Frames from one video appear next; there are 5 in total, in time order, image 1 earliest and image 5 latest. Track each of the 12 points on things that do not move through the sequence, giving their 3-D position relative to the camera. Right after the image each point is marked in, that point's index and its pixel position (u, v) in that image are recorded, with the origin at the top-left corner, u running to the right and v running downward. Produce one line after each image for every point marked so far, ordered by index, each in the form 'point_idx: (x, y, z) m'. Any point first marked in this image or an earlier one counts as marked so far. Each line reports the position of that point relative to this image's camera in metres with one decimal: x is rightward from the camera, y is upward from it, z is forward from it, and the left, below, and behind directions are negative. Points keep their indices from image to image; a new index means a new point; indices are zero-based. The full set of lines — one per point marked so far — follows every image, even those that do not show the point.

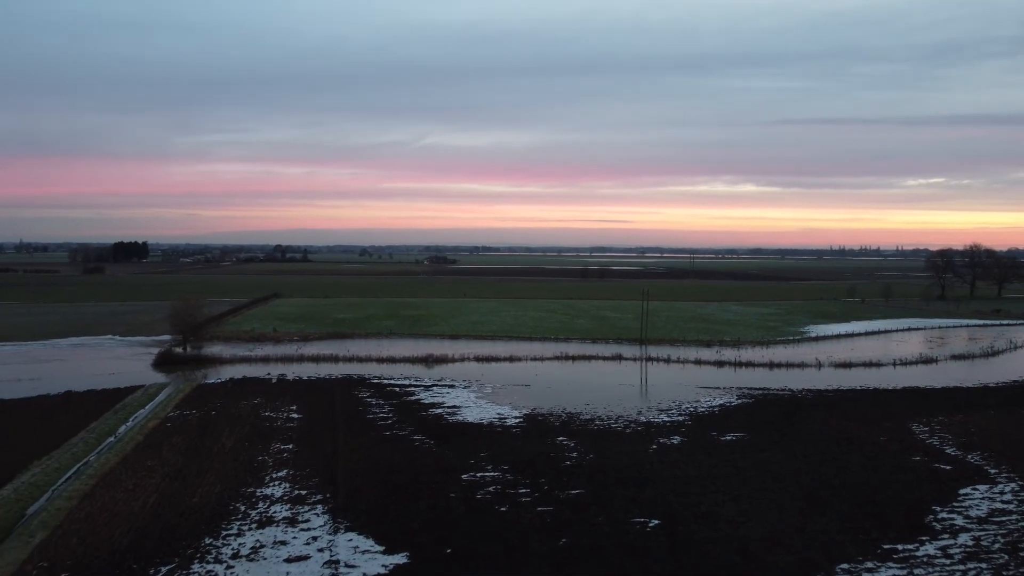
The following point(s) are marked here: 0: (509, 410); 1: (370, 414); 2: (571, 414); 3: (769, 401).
0: (-0.1, -2.9, +18.4) m
1: (-3.2, -2.8, +17.7) m
2: (+1.3, -2.9, +18.0) m
3: (+6.4, -2.8, +19.7) m
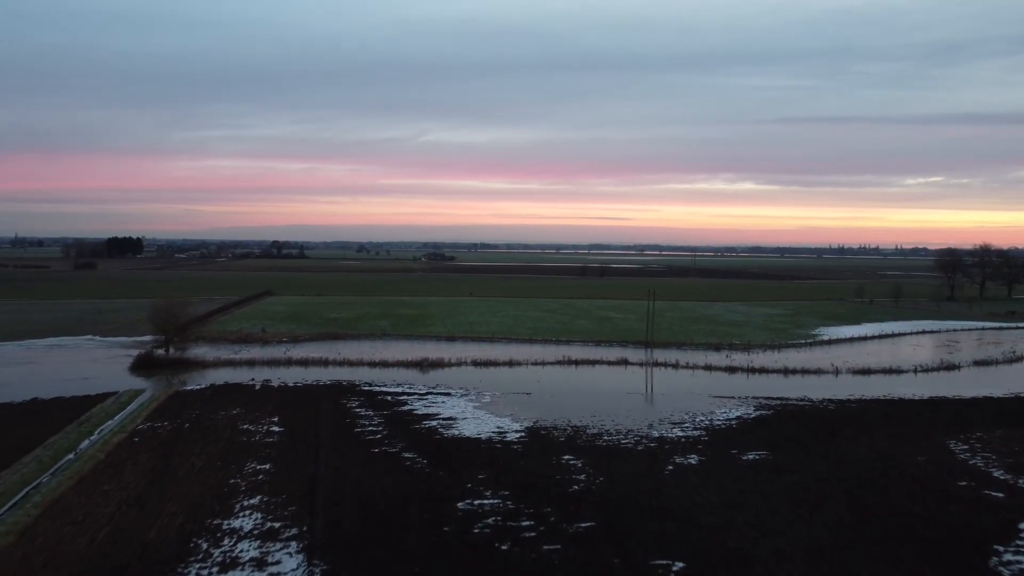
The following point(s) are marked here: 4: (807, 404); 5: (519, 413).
0: (0.0, -2.9, +16.9) m
1: (-3.2, -2.8, +16.2) m
2: (+1.3, -2.9, +16.6) m
3: (+6.4, -2.9, +18.2) m
4: (+7.3, -2.8, +19.5) m
5: (+0.1, -2.9, +18.1) m
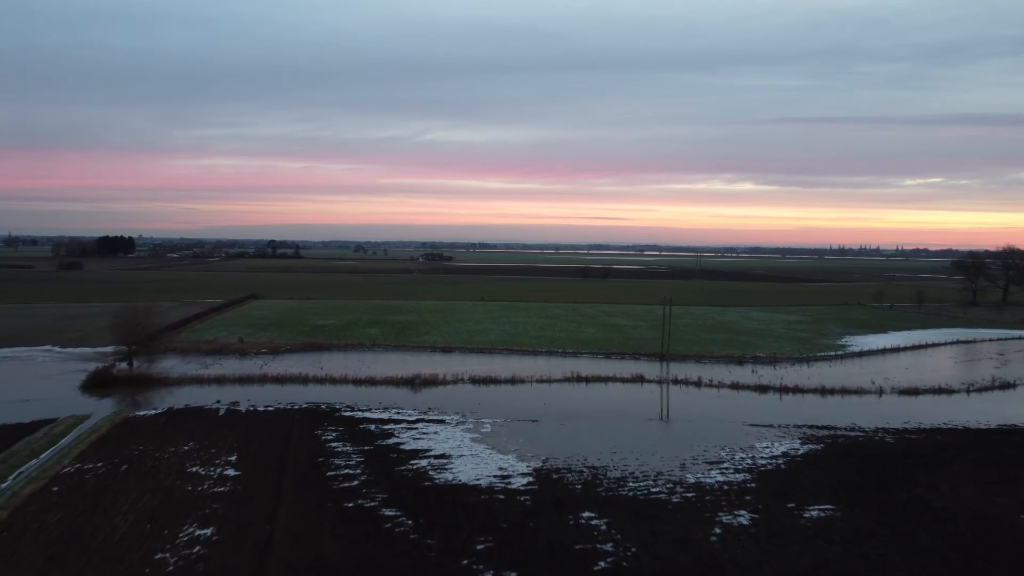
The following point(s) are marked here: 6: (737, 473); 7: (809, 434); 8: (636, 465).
0: (0.0, -3.1, +14.2) m
1: (-3.1, -3.1, +13.4) m
2: (+1.4, -3.2, +13.8) m
3: (+6.5, -3.2, +15.5) m
4: (+7.4, -3.1, +16.7) m
5: (+0.2, -3.1, +15.3) m
6: (+3.9, -3.2, +13.9) m
7: (+6.3, -3.1, +16.8) m
8: (+2.2, -3.2, +14.1) m
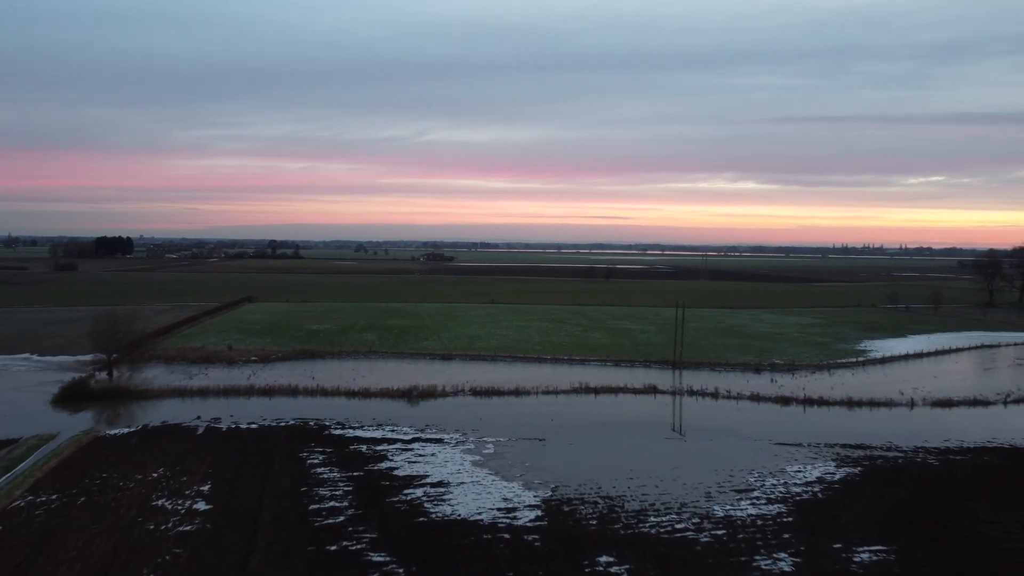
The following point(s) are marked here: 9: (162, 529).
0: (+0.1, -3.3, +12.7) m
1: (-3.0, -3.2, +12.0) m
2: (+1.5, -3.3, +12.3) m
3: (+6.6, -3.3, +14.0) m
4: (+7.4, -3.2, +15.2) m
5: (+0.3, -3.2, +13.8) m
6: (+4.0, -3.4, +12.4) m
7: (+6.4, -3.2, +15.3) m
8: (+2.3, -3.3, +12.6) m
9: (-4.7, -3.3, +10.7) m
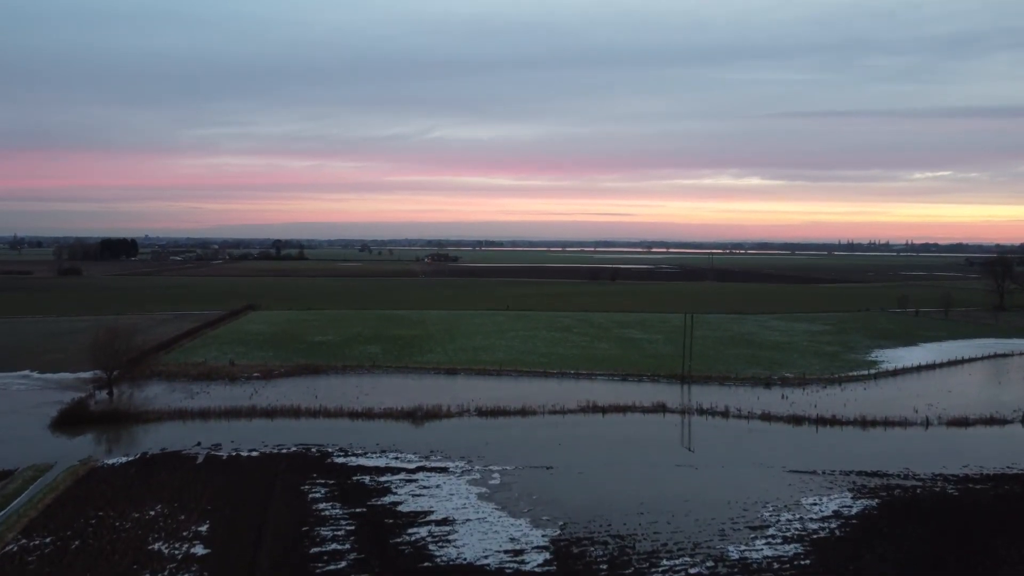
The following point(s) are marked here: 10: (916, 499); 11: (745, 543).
0: (+0.3, -3.8, +12.3) m
1: (-2.9, -3.7, +11.6) m
2: (+1.6, -3.8, +11.9) m
3: (+6.7, -3.7, +13.5) m
4: (+7.6, -3.7, +14.8) m
5: (+0.5, -3.7, +13.4) m
6: (+4.1, -3.8, +12.0) m
7: (+6.5, -3.7, +14.8) m
8: (+2.4, -3.8, +12.2) m
9: (-4.6, -3.8, +10.4) m
10: (+7.2, -3.7, +14.0) m
11: (+3.5, -3.8, +12.0) m
